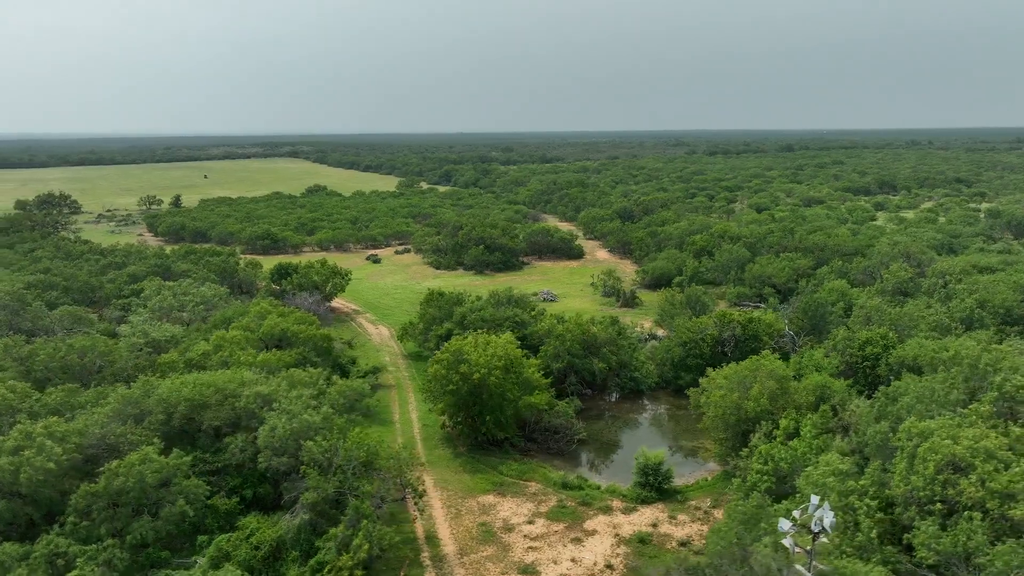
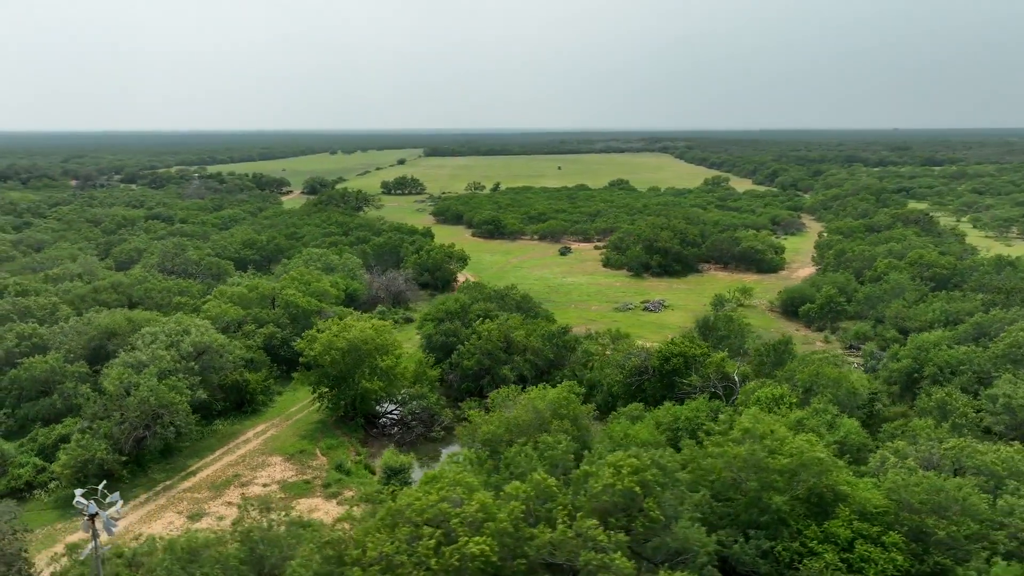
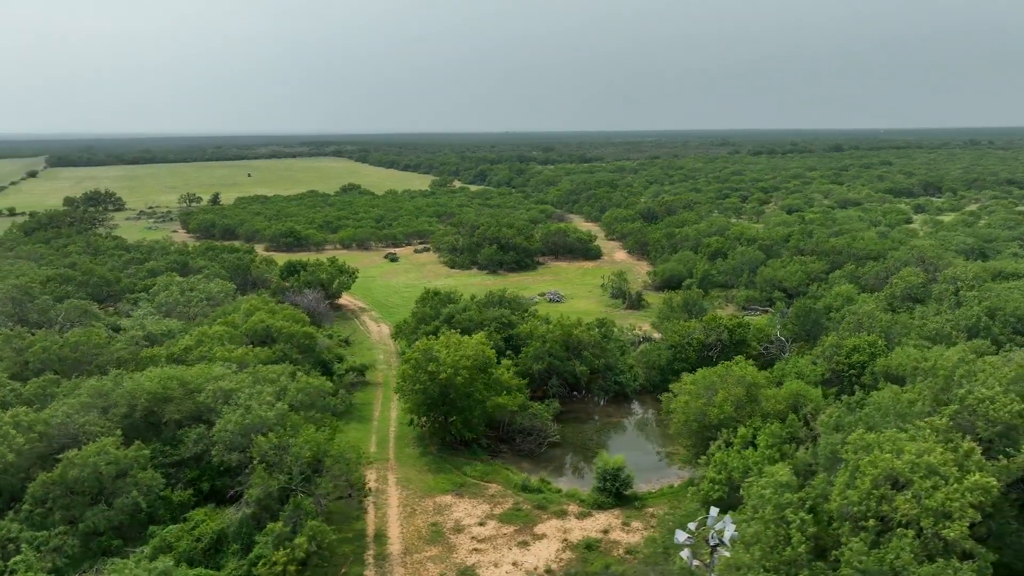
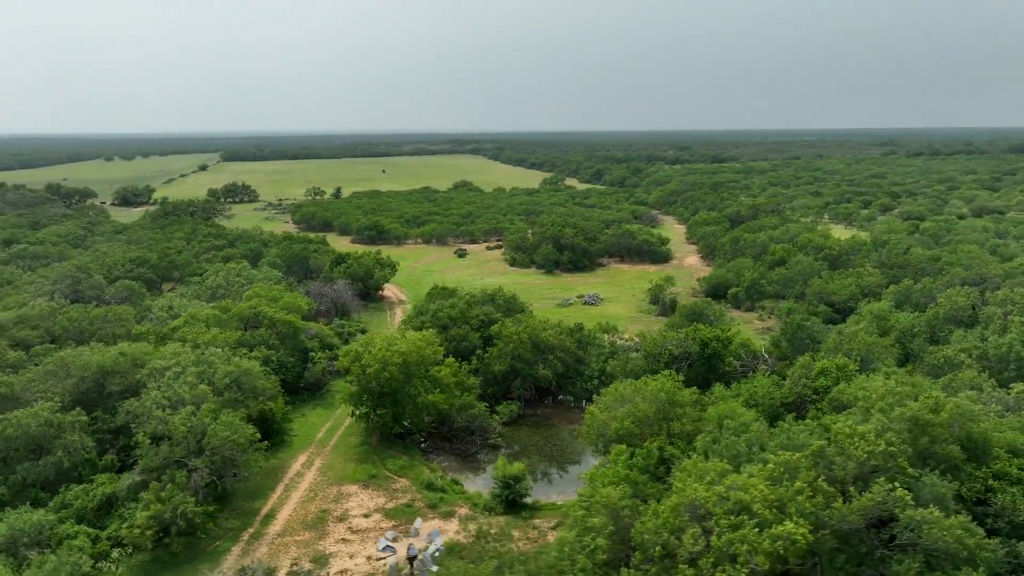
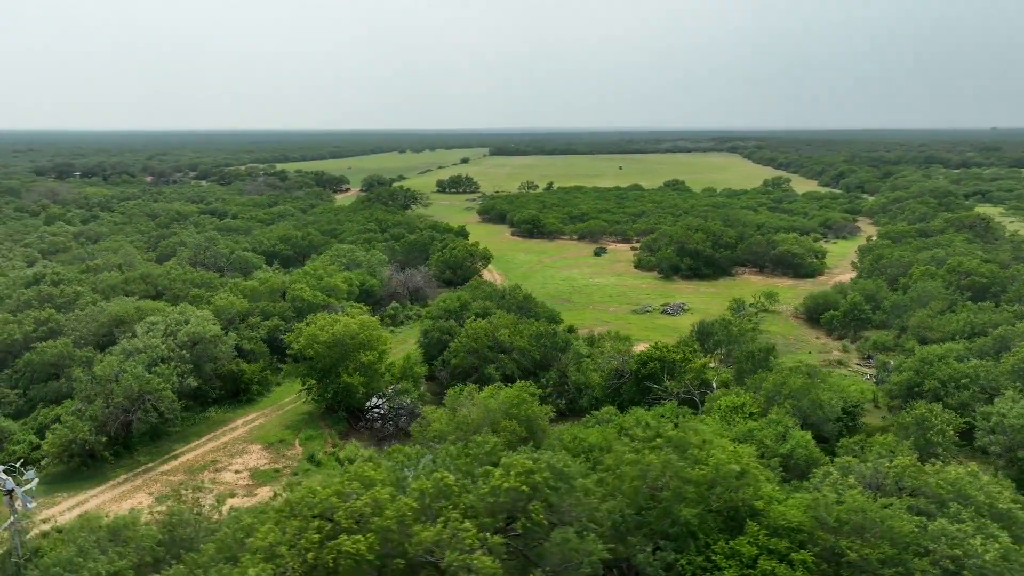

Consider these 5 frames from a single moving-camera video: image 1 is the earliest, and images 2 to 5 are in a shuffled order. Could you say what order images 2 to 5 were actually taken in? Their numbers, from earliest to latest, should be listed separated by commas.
3, 4, 2, 5
